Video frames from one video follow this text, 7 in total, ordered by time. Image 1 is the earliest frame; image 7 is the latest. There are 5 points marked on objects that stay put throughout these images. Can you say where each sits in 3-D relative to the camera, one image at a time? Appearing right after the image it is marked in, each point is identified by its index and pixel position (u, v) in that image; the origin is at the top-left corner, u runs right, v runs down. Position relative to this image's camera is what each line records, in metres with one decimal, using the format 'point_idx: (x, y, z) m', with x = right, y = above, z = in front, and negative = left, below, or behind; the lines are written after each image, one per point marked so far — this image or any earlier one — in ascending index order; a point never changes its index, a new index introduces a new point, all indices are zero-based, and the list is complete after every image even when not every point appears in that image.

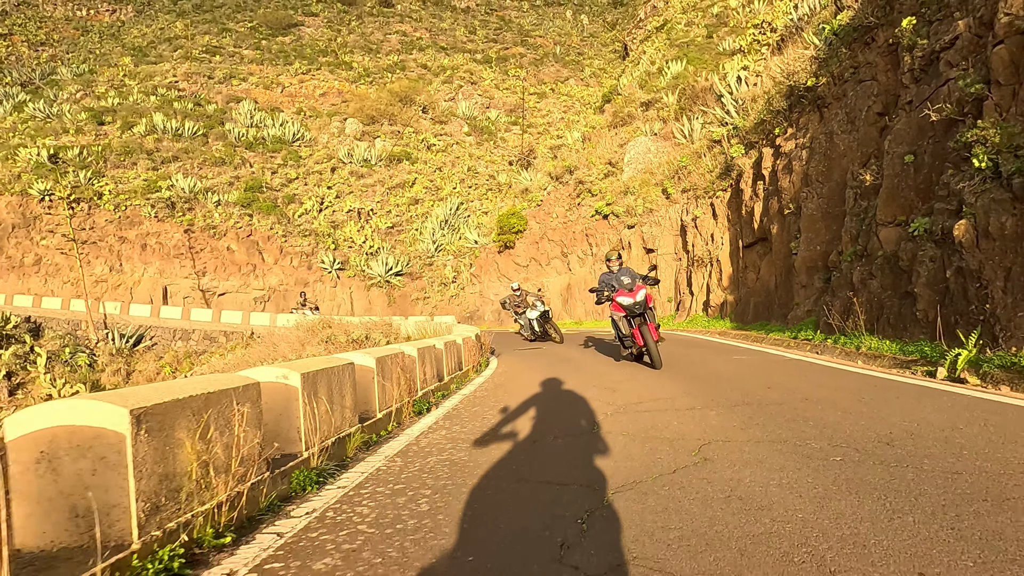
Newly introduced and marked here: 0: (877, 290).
0: (+5.4, 0.0, +9.1) m
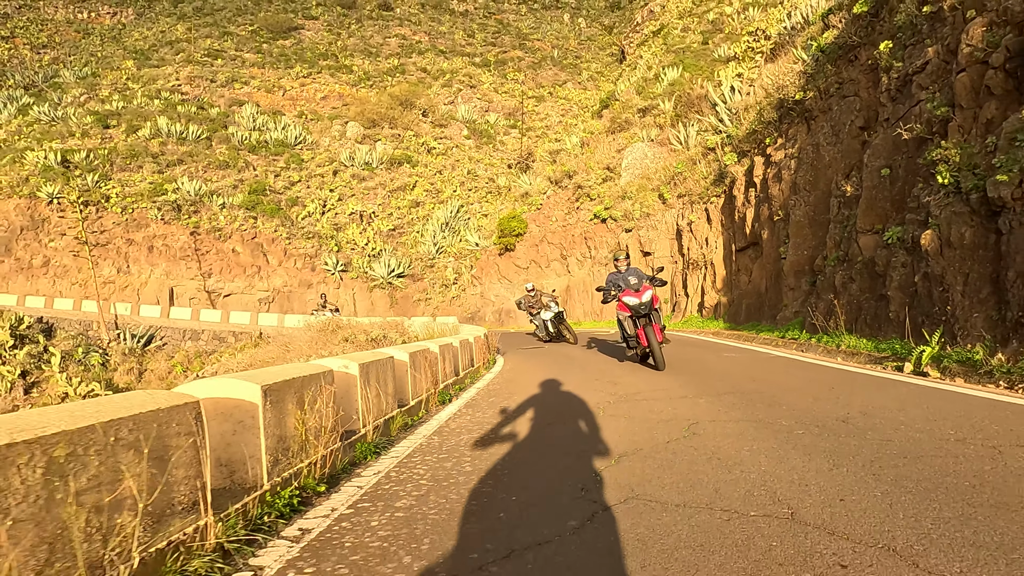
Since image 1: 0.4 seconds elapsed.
0: (+5.6, -0.1, +9.9) m
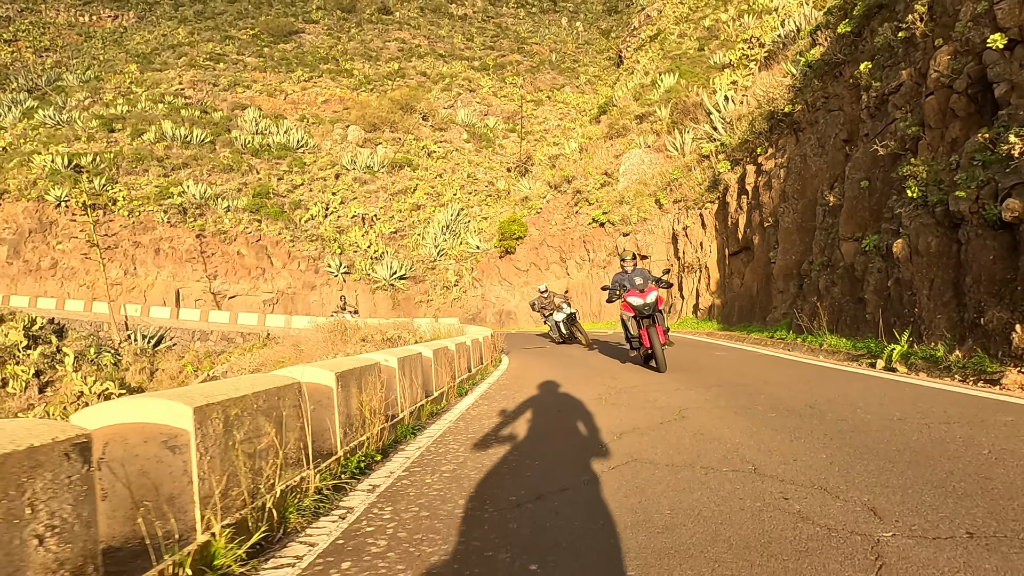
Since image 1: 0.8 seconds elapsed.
0: (+5.7, -0.1, +10.6) m
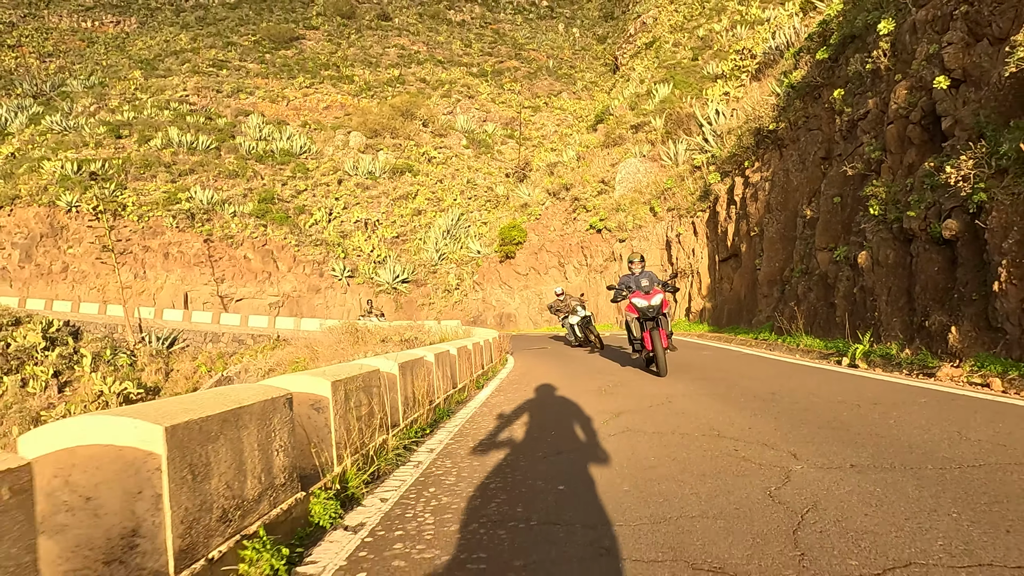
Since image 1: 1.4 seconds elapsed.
0: (+5.8, -0.2, +11.8) m
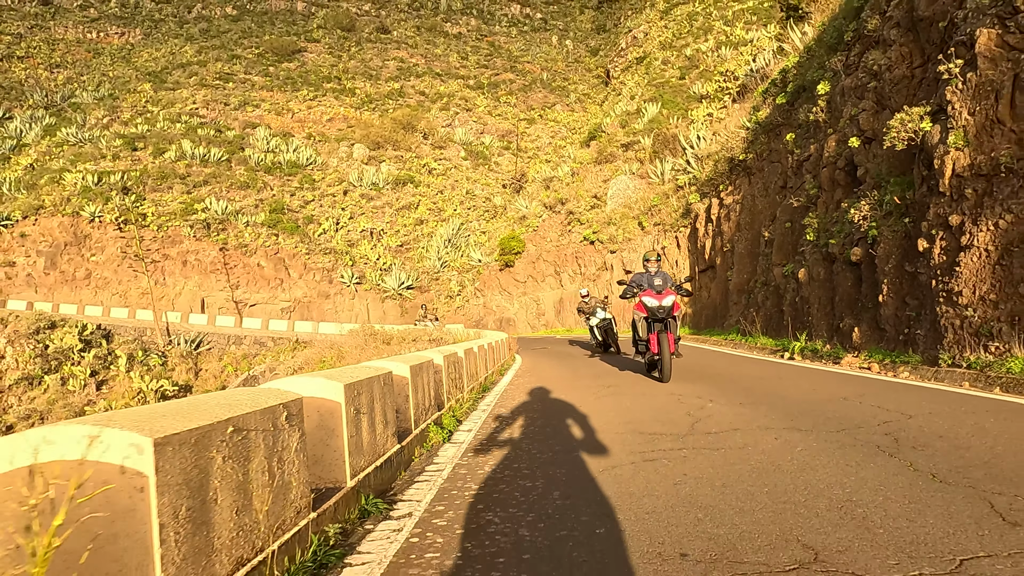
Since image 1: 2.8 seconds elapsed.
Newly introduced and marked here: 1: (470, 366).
0: (+6.1, -0.5, +14.4) m
1: (-0.7, -1.3, +9.9) m
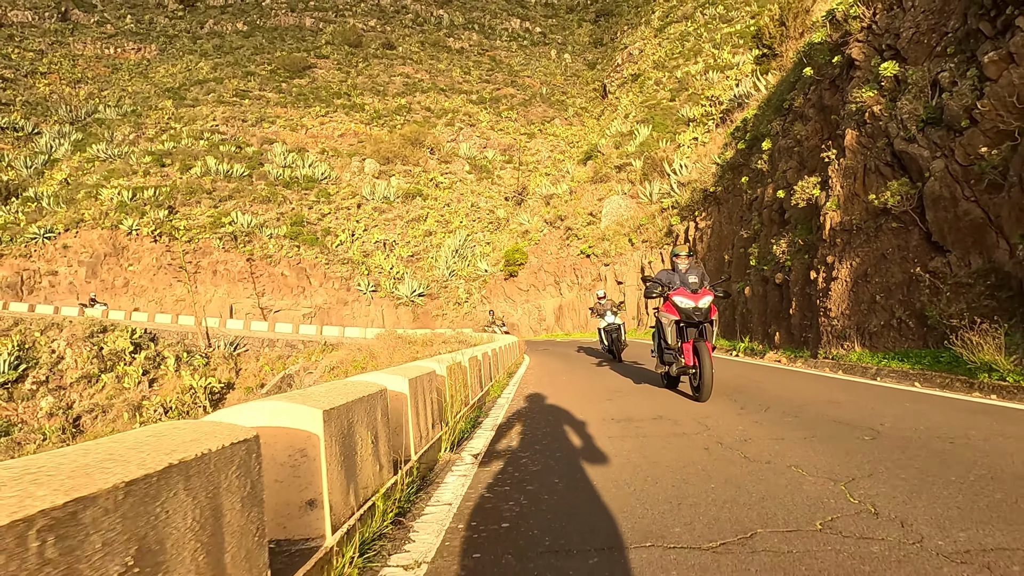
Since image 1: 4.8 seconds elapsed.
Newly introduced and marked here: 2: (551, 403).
0: (+6.4, -0.8, +18.0) m
1: (-0.4, -1.7, +13.5) m
2: (+0.6, -1.8, +9.7) m
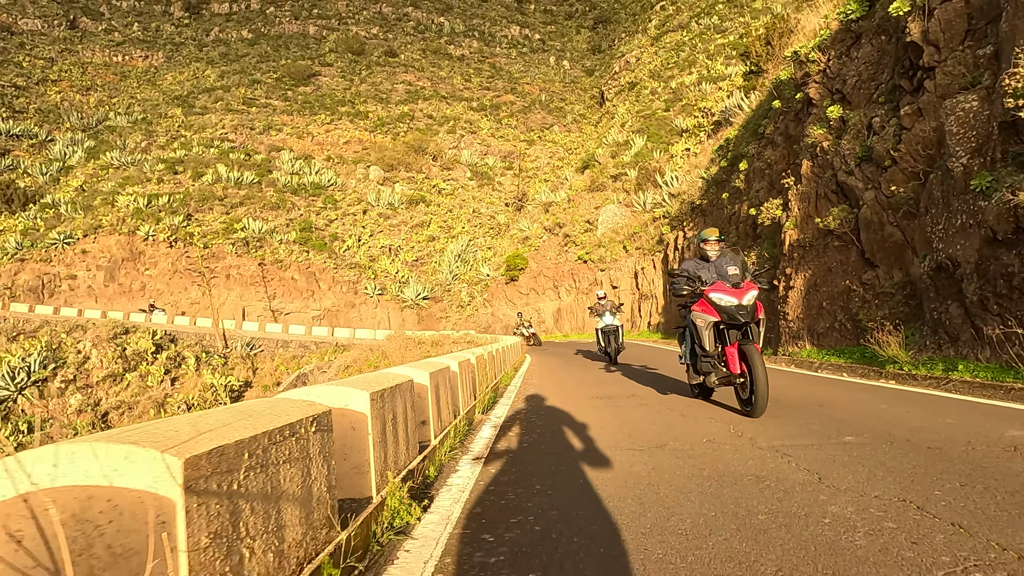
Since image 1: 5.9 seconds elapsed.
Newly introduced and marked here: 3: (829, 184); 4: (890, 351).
0: (+6.5, -1.0, +20.0) m
1: (-0.3, -1.8, +15.4) m
2: (+0.7, -1.9, +11.6) m
3: (+6.5, +2.1, +12.5) m
4: (+5.6, -0.9, +9.0) m
